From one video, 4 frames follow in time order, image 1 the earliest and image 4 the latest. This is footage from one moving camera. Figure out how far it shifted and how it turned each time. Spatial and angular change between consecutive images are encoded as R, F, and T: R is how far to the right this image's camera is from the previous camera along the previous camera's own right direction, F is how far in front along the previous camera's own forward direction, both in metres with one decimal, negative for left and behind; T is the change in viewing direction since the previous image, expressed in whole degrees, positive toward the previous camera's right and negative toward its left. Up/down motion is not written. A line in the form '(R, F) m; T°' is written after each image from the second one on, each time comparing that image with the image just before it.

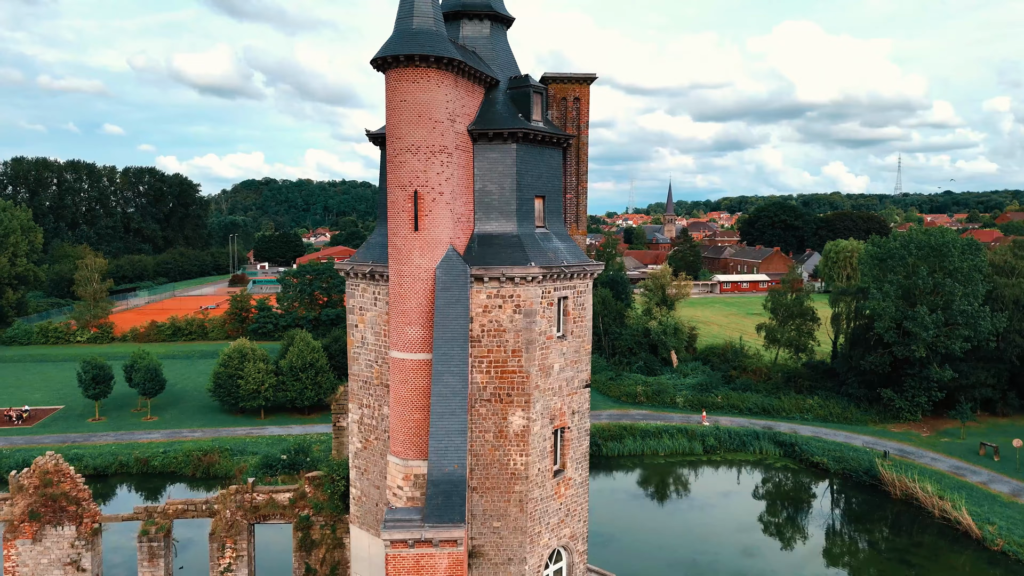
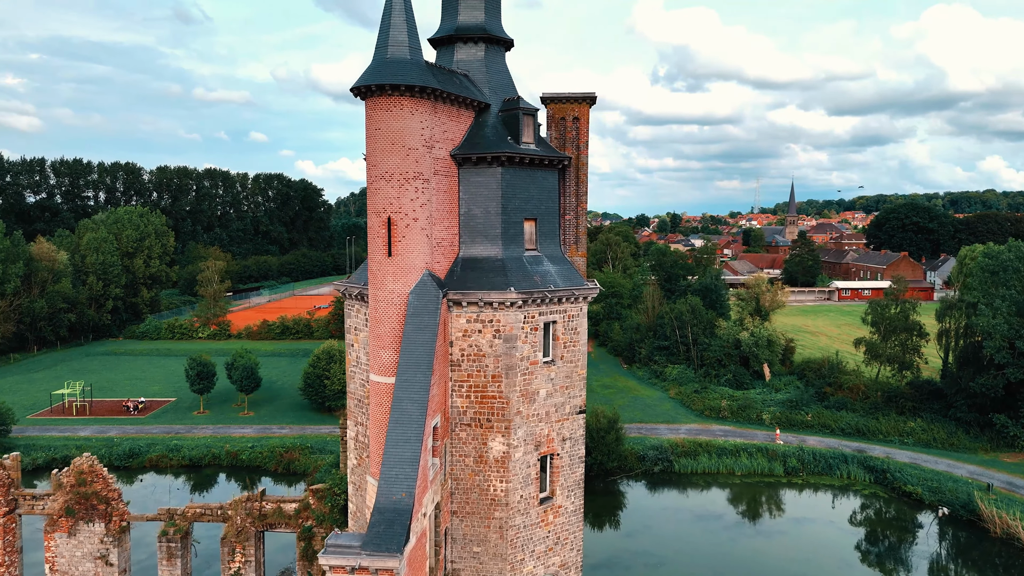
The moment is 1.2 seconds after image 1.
(+2.3, +0.3) m; -9°
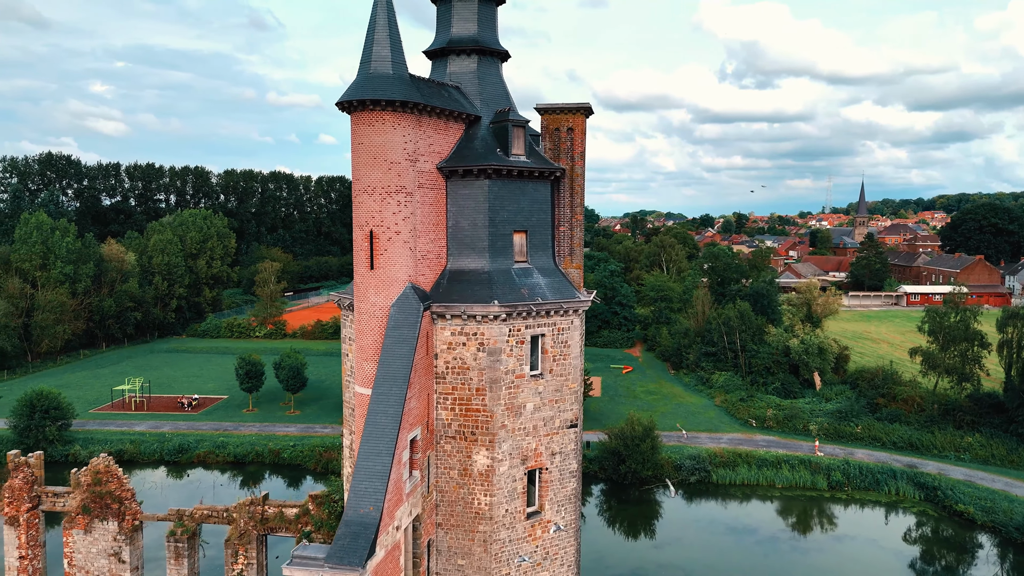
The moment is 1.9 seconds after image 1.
(+1.3, +0.1) m; -5°
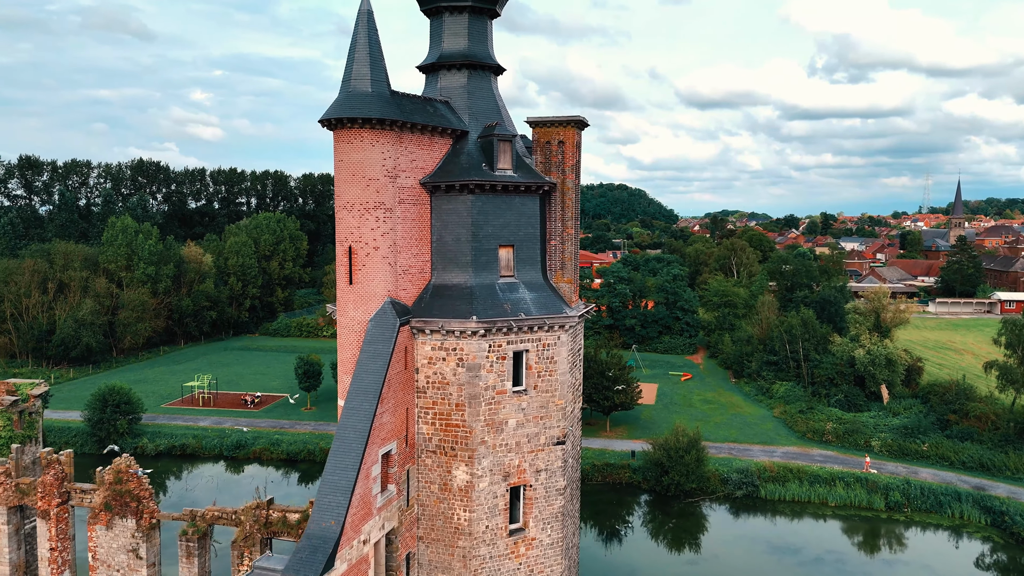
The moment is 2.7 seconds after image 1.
(+1.6, +0.2) m; -6°
